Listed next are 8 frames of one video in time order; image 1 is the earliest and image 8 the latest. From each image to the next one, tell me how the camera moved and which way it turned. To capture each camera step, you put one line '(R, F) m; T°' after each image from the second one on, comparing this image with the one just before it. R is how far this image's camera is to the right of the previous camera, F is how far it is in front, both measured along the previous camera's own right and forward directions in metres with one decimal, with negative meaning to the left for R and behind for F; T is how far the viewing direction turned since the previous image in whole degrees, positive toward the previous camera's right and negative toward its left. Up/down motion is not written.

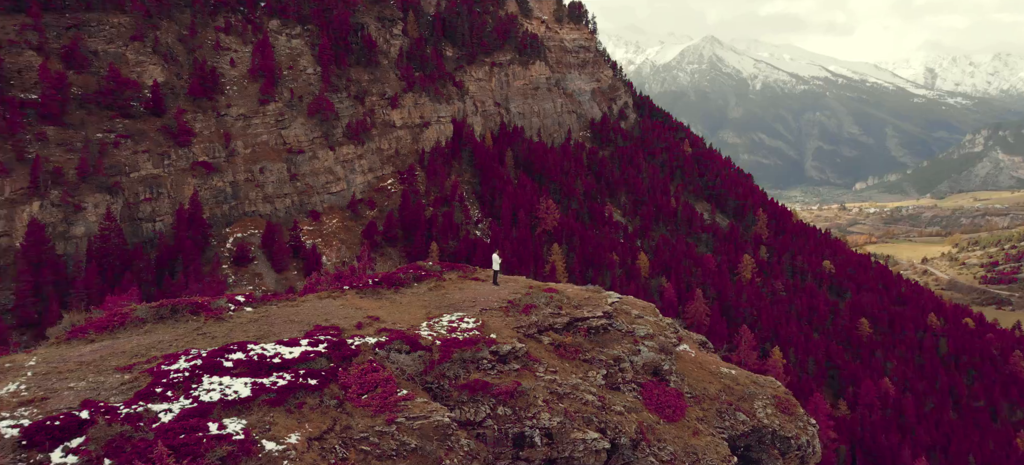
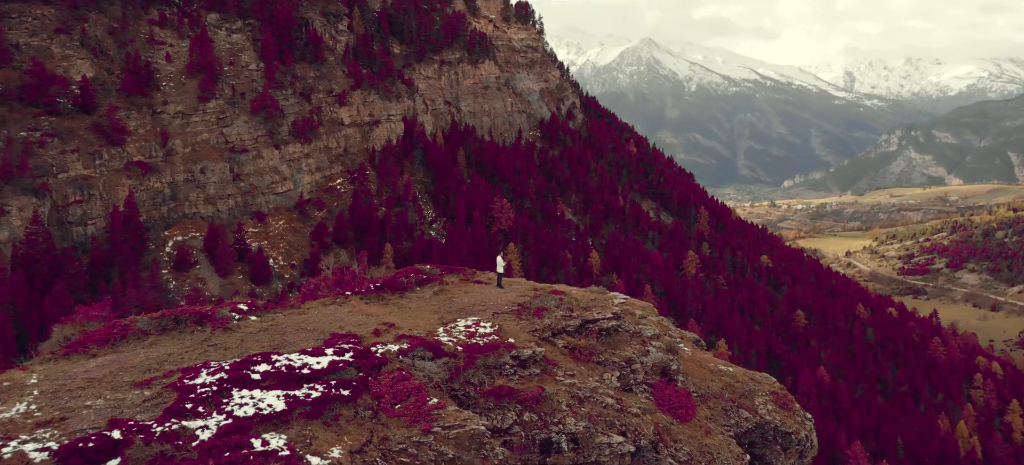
(-5.6, +0.1) m; +5°
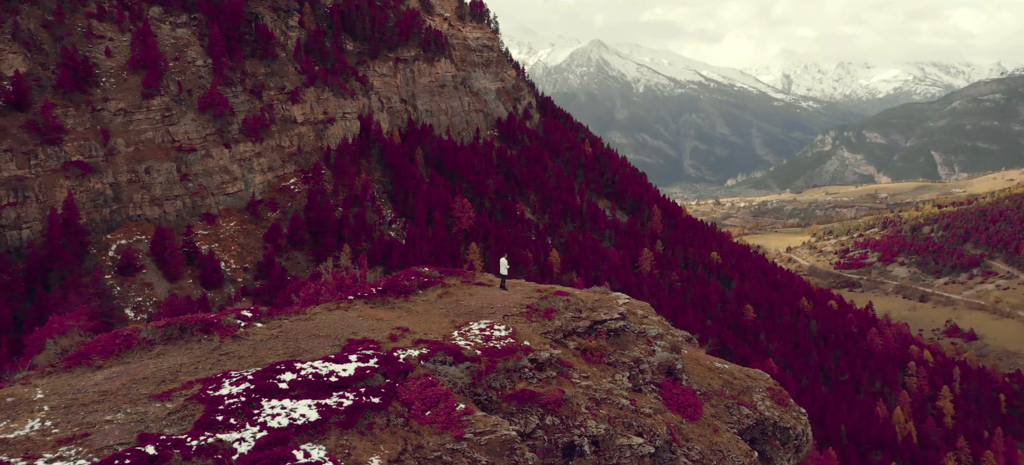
(-4.8, 0.0) m; +4°
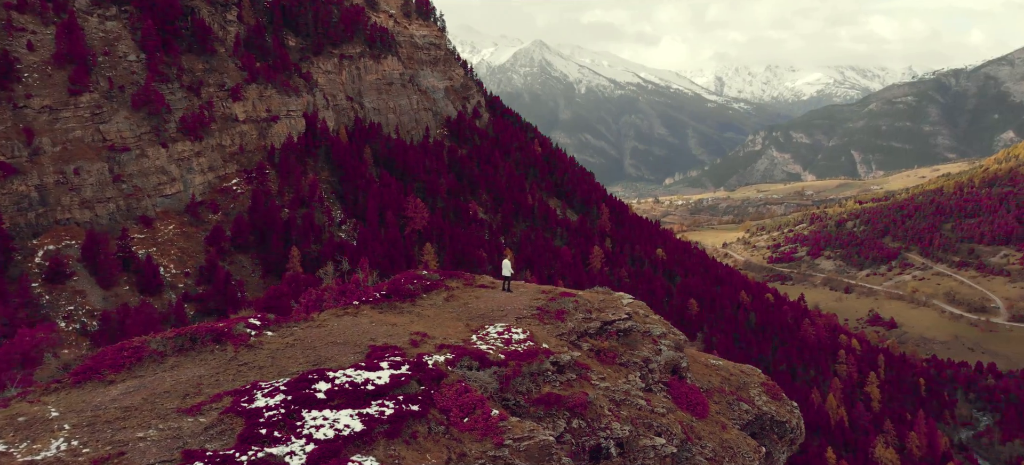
(-5.6, 0.0) m; +5°
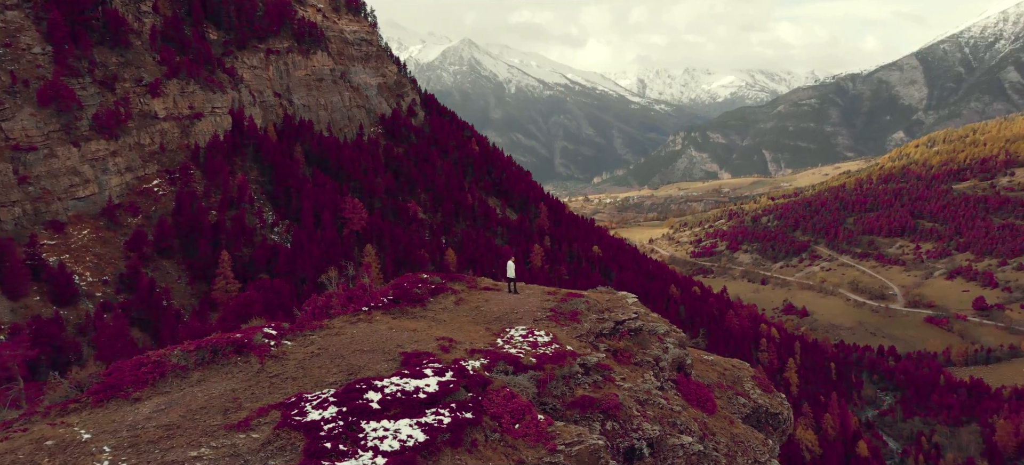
(-7.1, +0.2) m; +6°
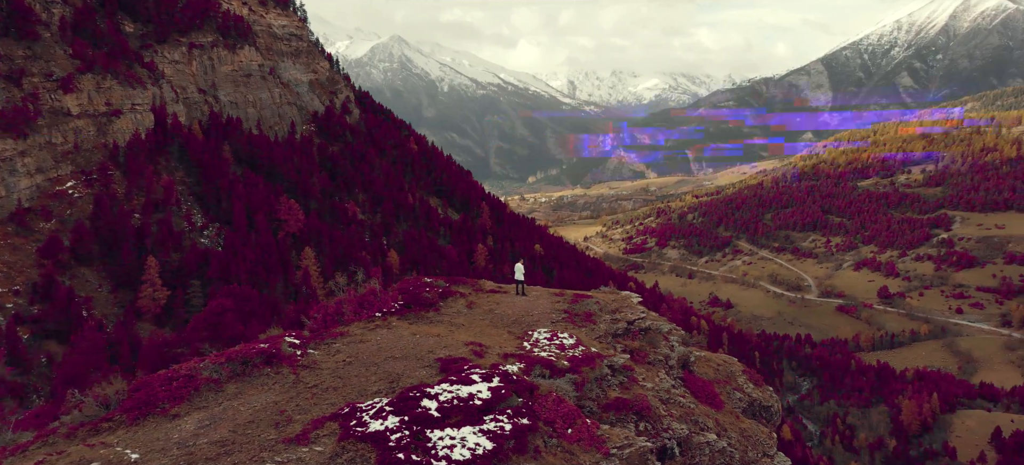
(-7.0, +0.3) m; +6°
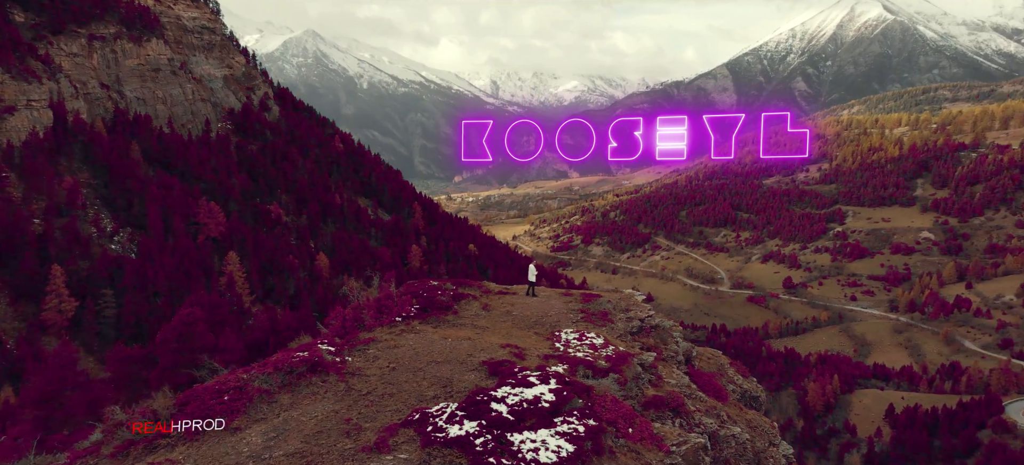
(-8.1, +0.4) m; +7°
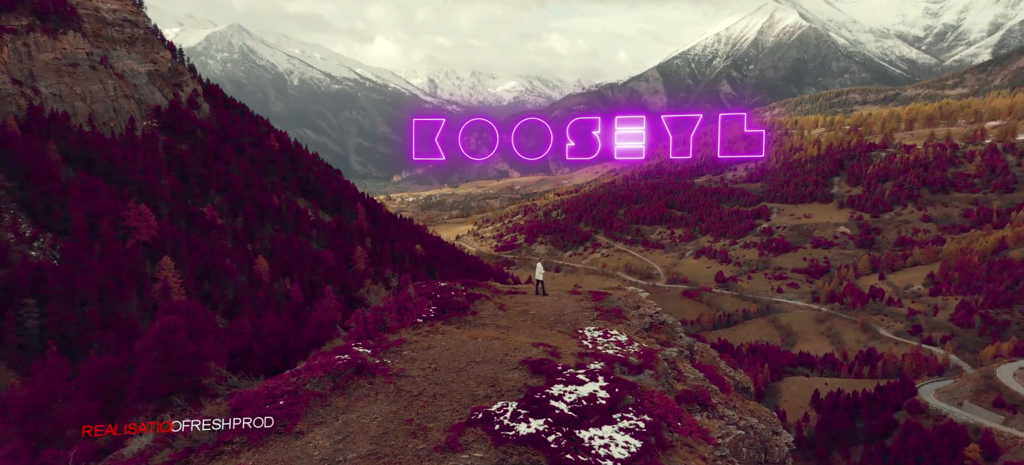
(-6.7, +0.1) m; +6°
